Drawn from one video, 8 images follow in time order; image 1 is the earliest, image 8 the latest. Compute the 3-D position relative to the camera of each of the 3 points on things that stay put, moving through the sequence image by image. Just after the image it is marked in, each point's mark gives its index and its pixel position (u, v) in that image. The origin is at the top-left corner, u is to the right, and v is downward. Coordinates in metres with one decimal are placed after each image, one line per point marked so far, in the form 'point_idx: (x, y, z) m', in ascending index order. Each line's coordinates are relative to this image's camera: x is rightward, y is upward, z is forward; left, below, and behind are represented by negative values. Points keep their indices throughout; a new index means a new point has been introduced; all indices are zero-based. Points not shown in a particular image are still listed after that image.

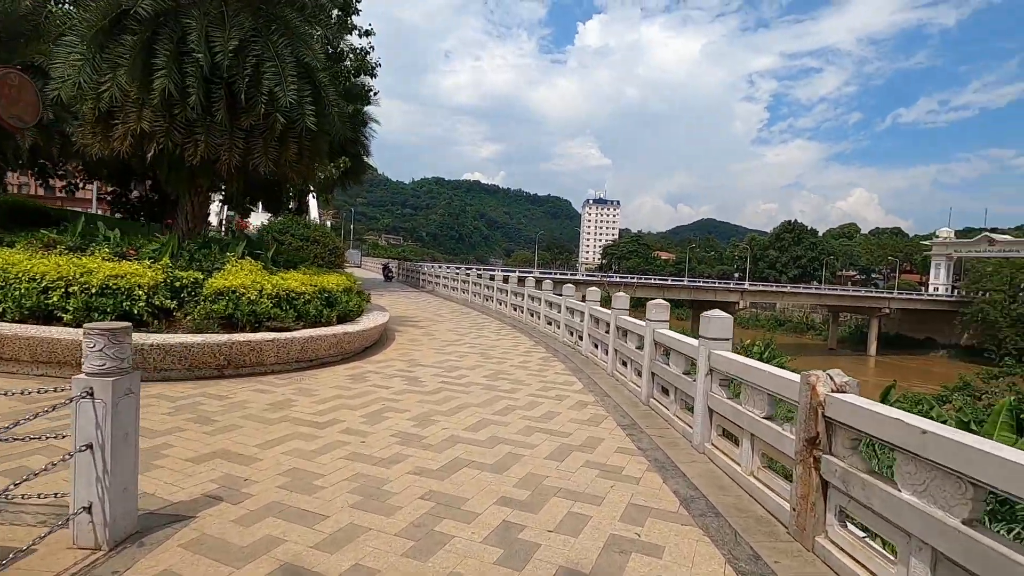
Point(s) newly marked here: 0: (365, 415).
0: (-1.3, -1.2, +4.8) m
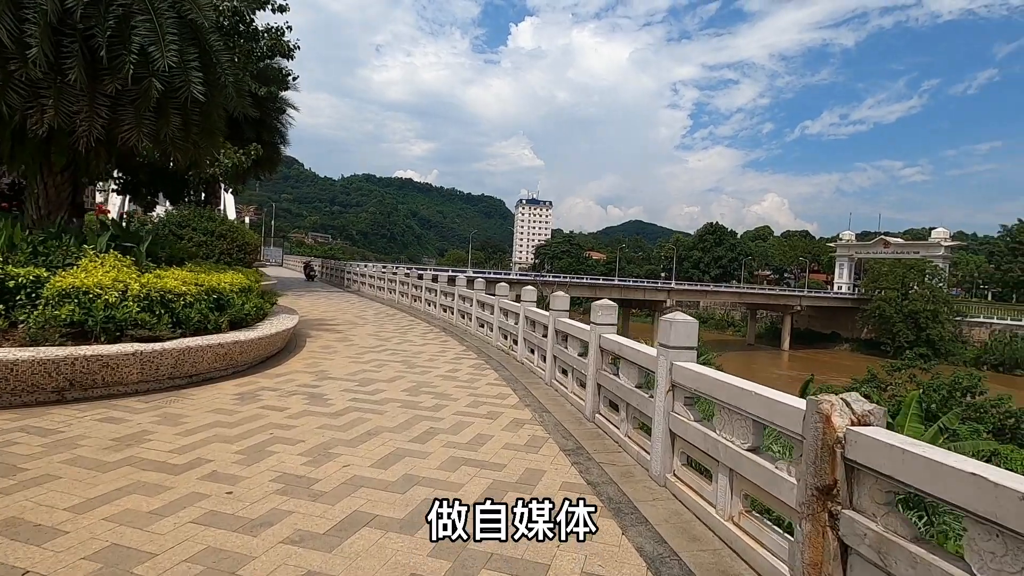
0: (-1.9, -1.2, +3.8) m
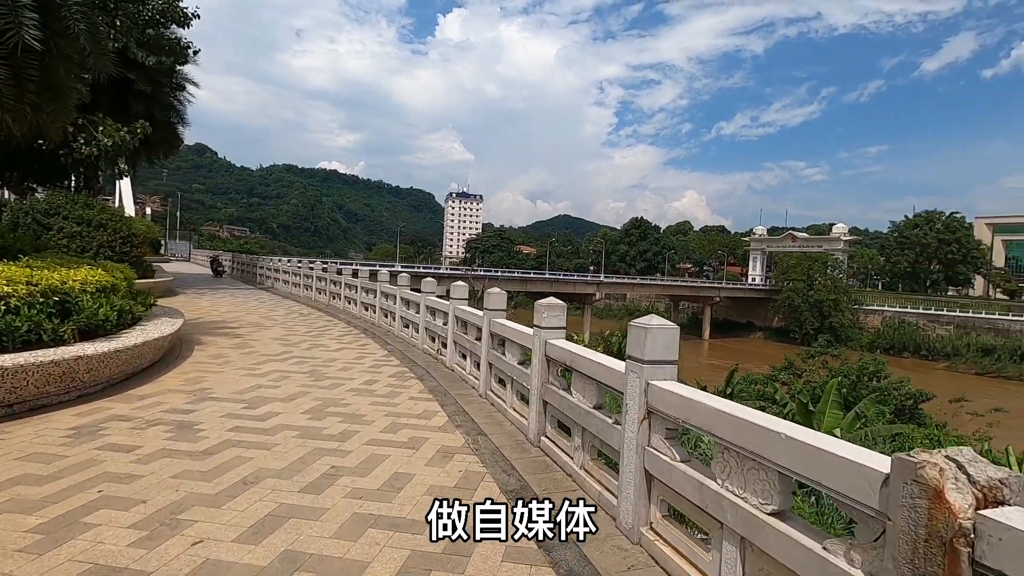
0: (-2.3, -1.2, +2.6) m
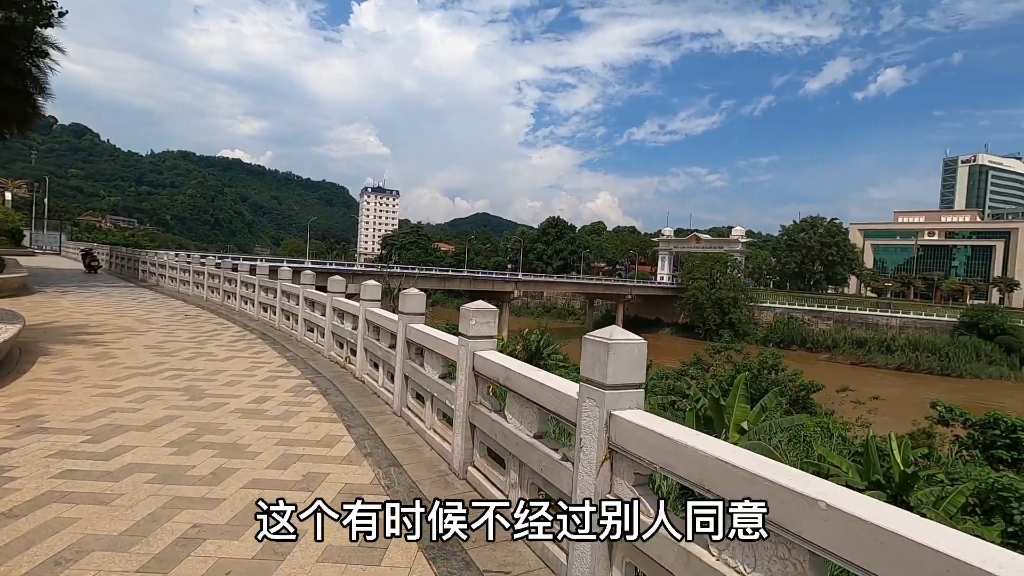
0: (-2.5, -1.2, +1.6) m
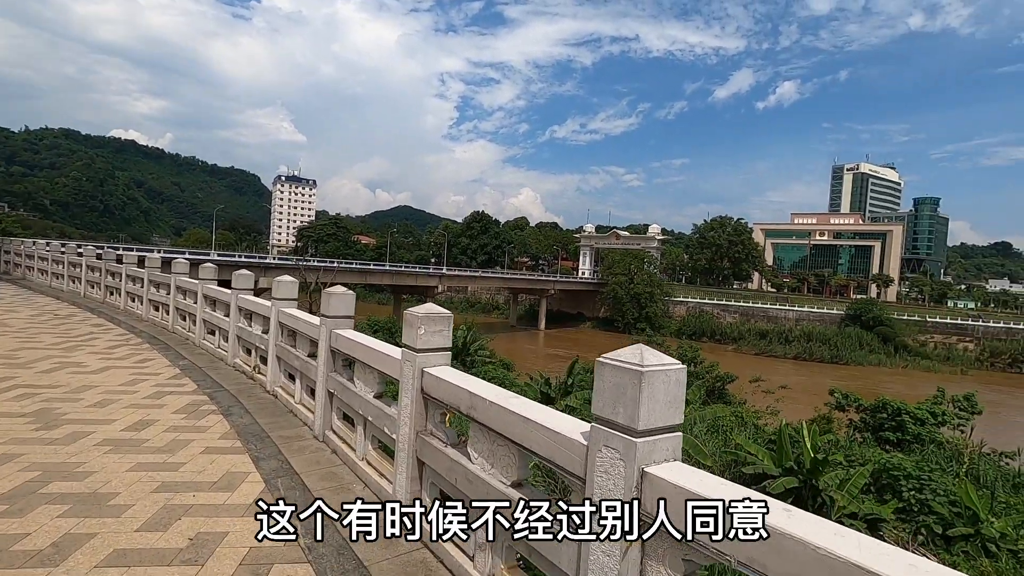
0: (-2.5, -1.2, +0.6) m
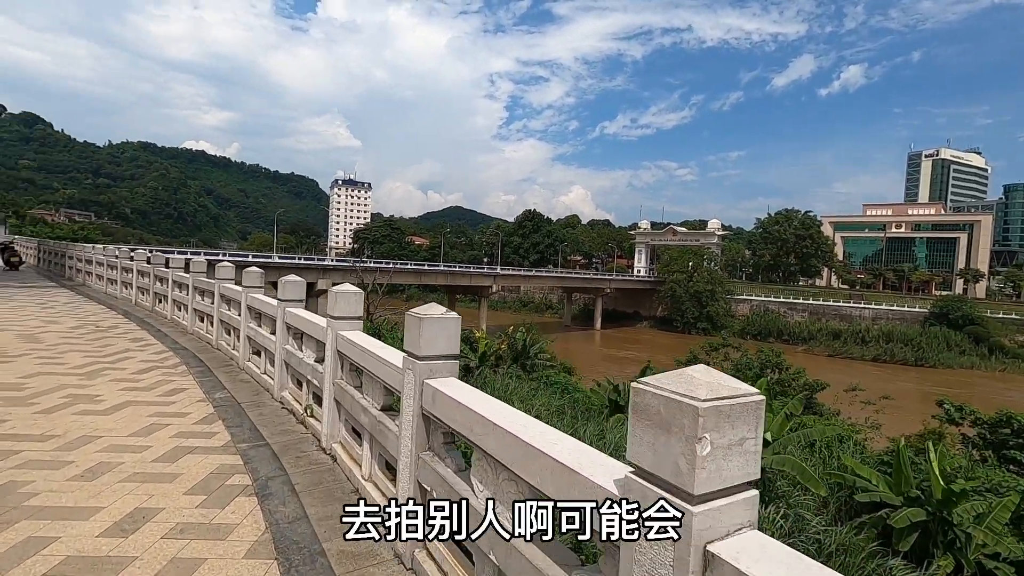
0: (-1.9, -1.3, -0.8) m
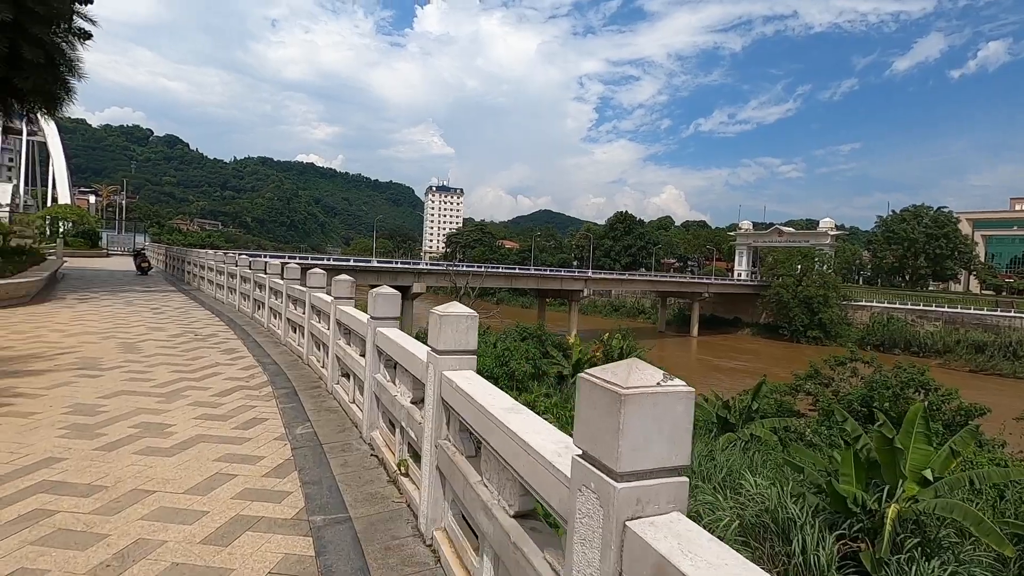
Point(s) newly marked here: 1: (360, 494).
0: (-1.7, -1.4, -1.6) m
1: (-0.8, -1.1, +2.9) m
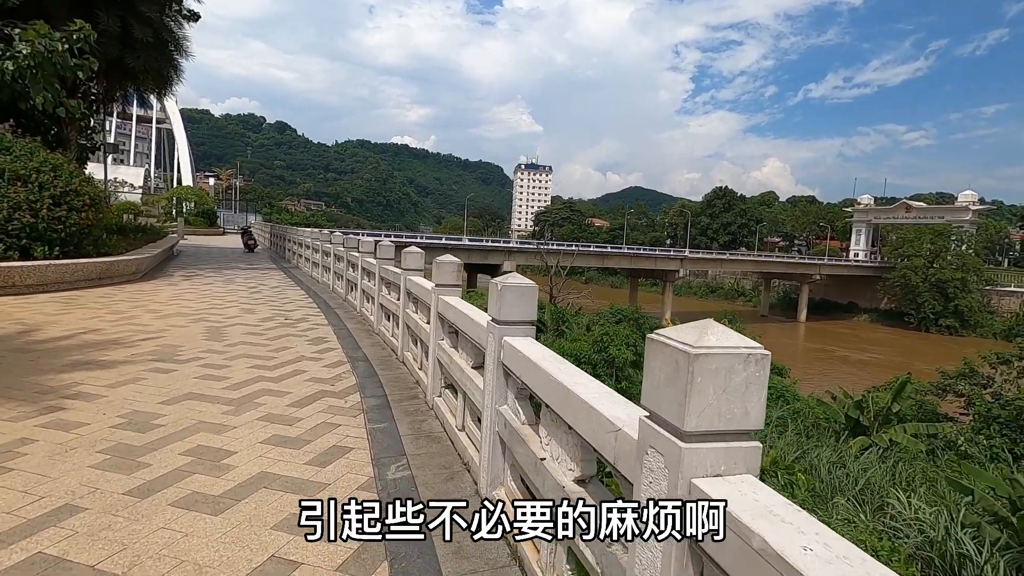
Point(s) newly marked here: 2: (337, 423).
0: (-1.7, -1.5, -2.6) m
1: (-0.1, -1.1, +1.7) m
2: (-1.1, -0.9, +3.6) m
